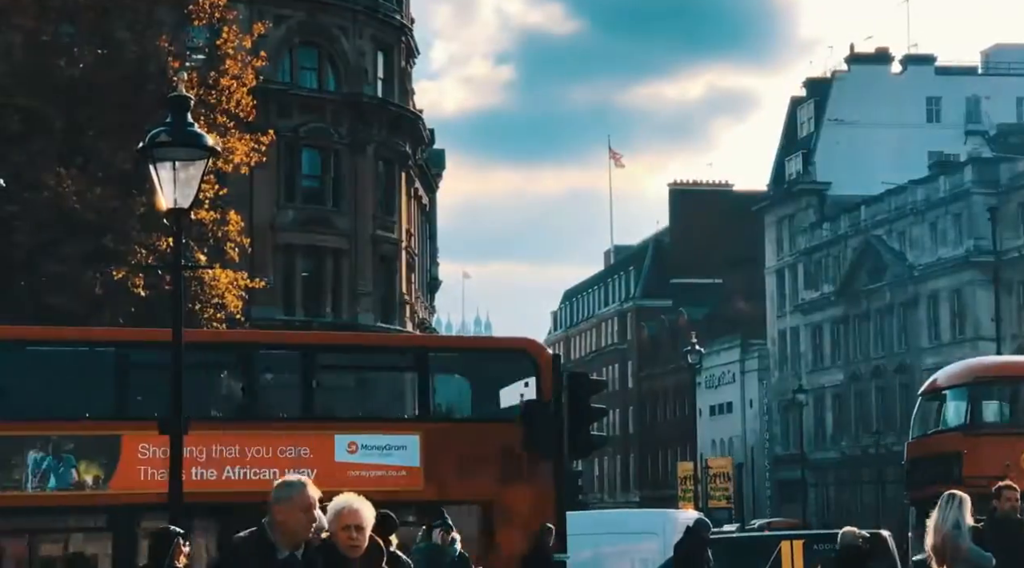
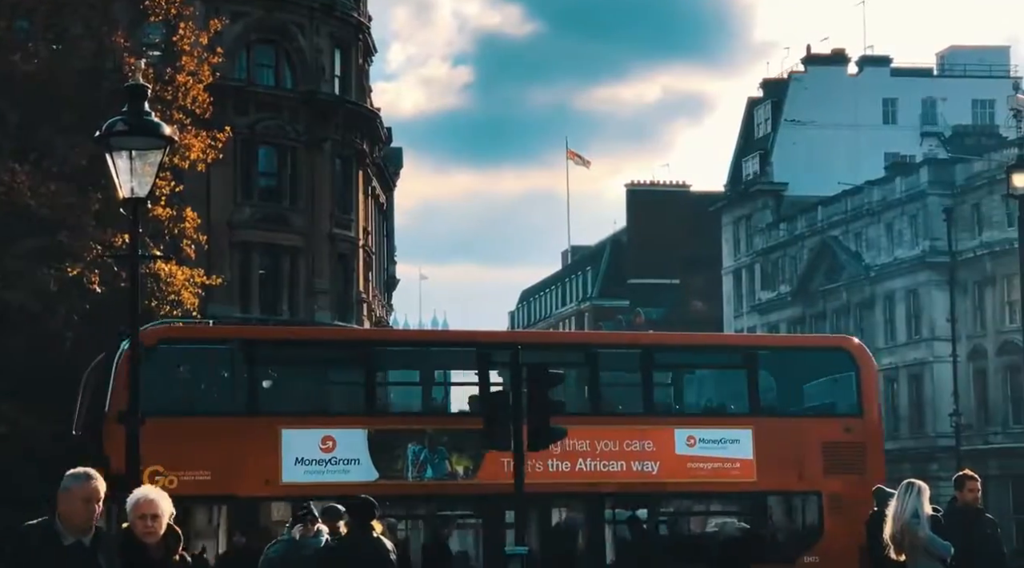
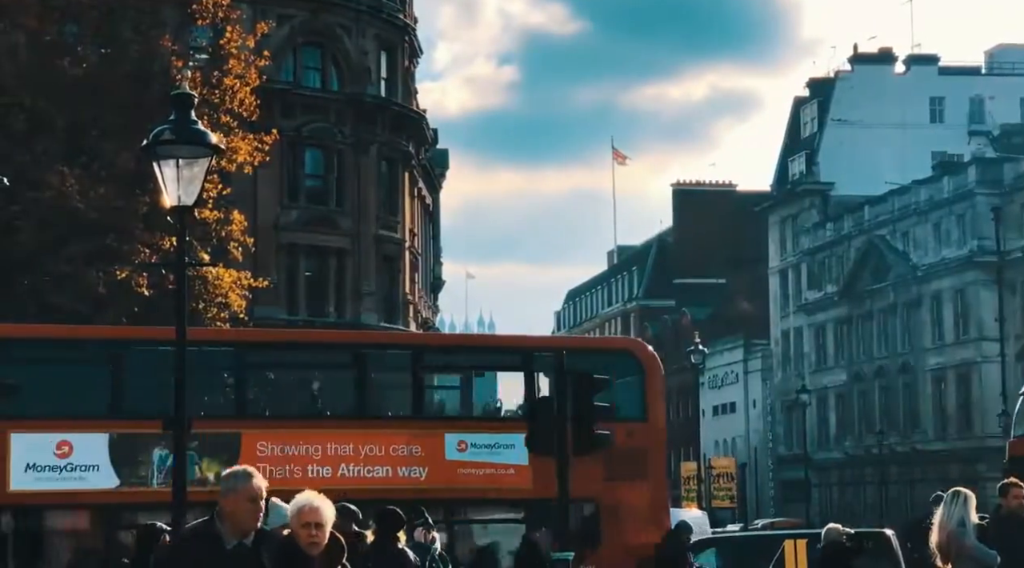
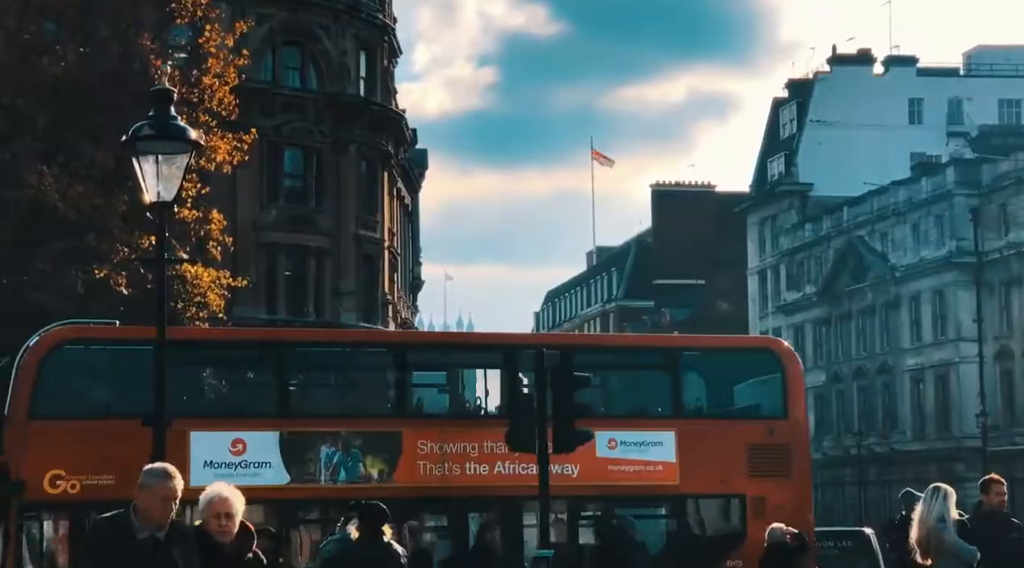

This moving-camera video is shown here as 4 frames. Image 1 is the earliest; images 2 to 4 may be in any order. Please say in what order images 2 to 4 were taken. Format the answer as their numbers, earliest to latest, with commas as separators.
3, 4, 2
